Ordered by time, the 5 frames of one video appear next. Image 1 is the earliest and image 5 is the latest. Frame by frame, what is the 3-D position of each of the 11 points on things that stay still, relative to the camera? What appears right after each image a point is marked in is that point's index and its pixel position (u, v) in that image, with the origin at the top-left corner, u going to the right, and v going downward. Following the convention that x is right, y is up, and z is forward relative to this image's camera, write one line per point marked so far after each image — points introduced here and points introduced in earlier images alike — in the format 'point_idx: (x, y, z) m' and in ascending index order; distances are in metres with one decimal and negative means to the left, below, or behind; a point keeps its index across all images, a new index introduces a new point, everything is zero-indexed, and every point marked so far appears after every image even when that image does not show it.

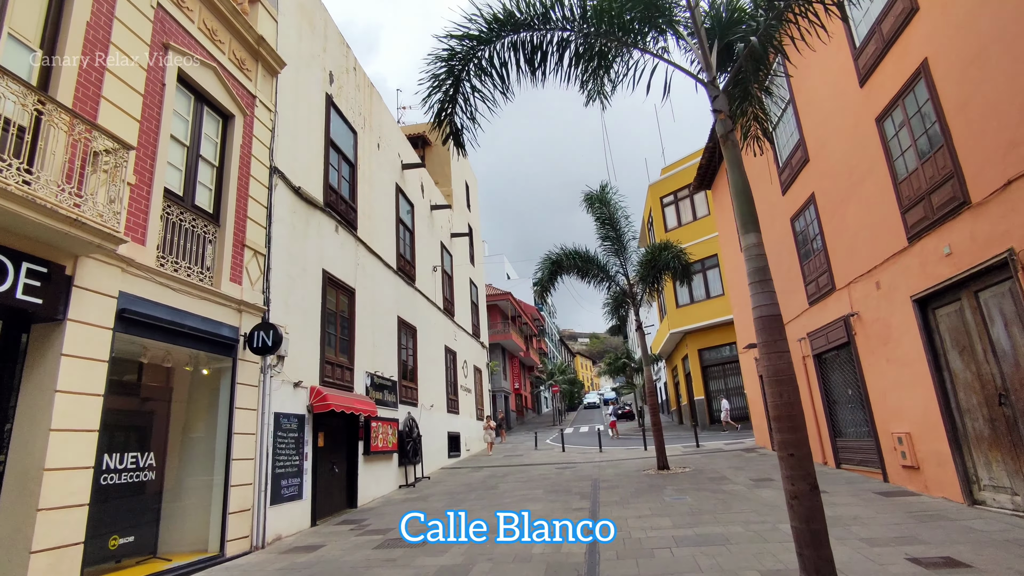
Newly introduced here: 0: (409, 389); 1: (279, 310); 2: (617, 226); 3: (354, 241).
0: (-2.9, -2.8, +15.7) m
1: (-3.9, -0.3, +9.3) m
2: (+2.8, +1.7, +15.1) m
3: (-3.6, +1.1, +12.8) m
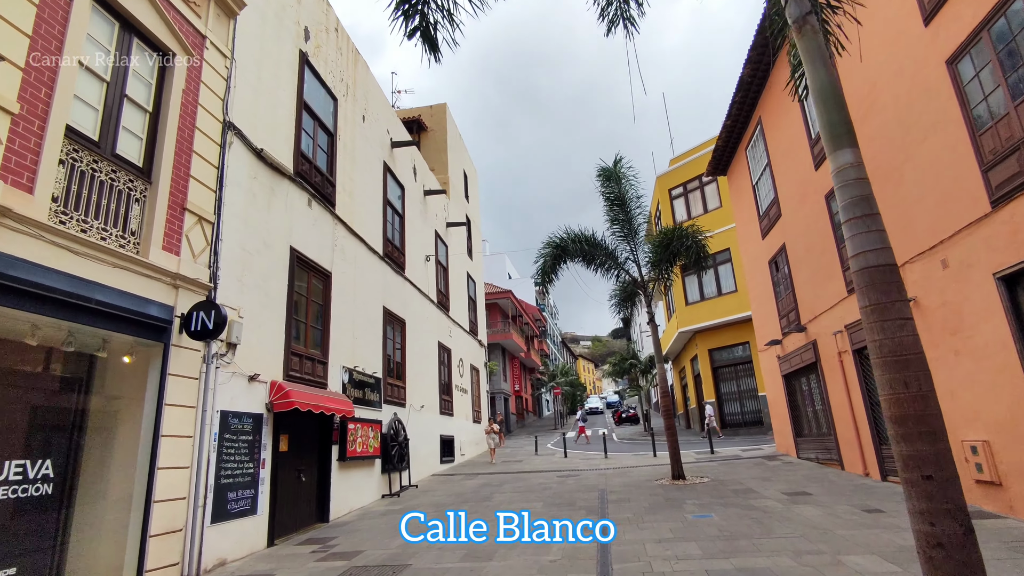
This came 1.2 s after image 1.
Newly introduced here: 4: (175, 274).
0: (-2.9, -2.5, +14.2) m
1: (-3.9, 0.0, +7.9) m
2: (+2.8, +2.0, +13.6) m
3: (-3.6, +1.4, +11.3) m
4: (-4.1, +0.2, +6.8) m
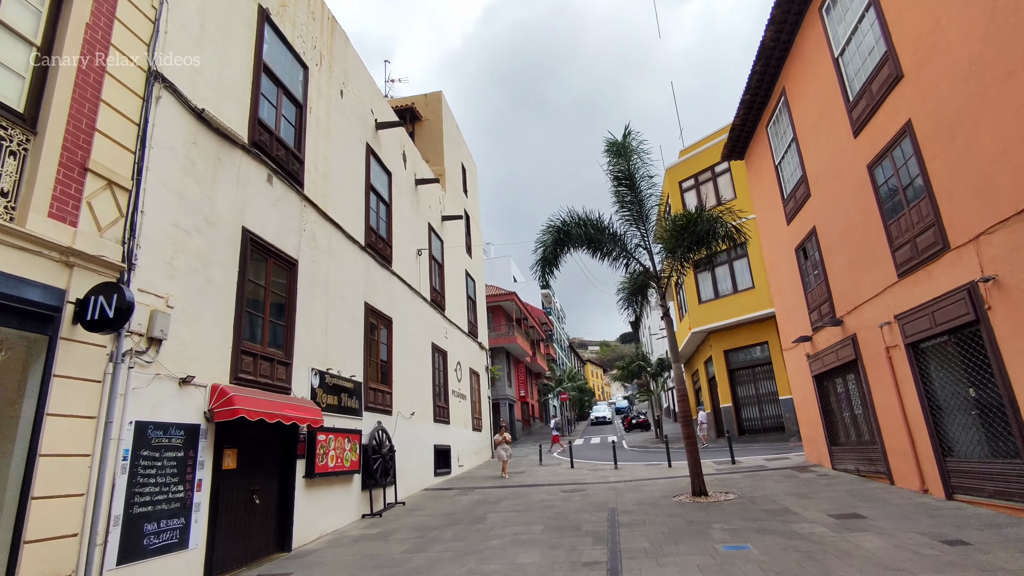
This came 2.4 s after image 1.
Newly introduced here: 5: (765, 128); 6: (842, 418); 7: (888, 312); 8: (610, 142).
0: (-3.0, -2.4, +12.7) m
1: (-4.1, +0.2, +6.4) m
2: (+2.7, +2.2, +12.1) m
3: (-3.8, +1.6, +9.9) m
4: (-4.2, +0.4, +5.4) m
5: (+6.5, +4.2, +14.6) m
6: (+7.0, -2.8, +12.1) m
7: (+6.3, -0.4, +9.4) m
8: (+2.1, +3.1, +12.2) m
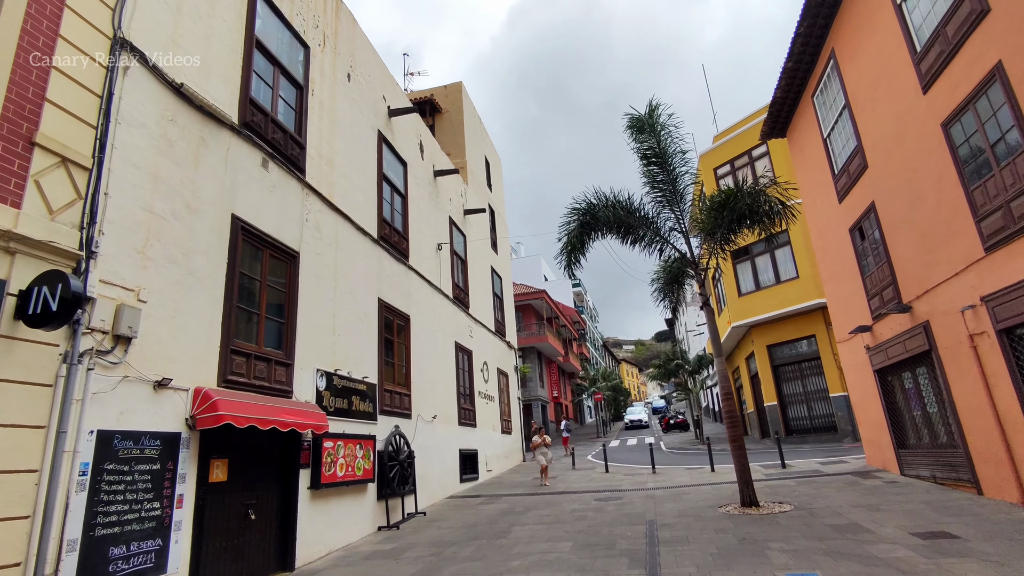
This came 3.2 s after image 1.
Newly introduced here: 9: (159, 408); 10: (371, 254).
0: (-2.4, -2.3, +11.9) m
1: (-3.9, +0.3, +5.7) m
2: (+3.1, +2.4, +11.0) m
3: (-3.5, +1.7, +9.1) m
4: (-4.2, +0.5, +4.7) m
5: (+7.0, +4.5, +13.3) m
6: (+7.6, -2.5, +10.7) m
7: (+6.6, -0.1, +8.1) m
8: (+2.4, +3.4, +11.1) m
9: (-3.7, -1.3, +5.9) m
10: (-2.9, +0.7, +11.6) m
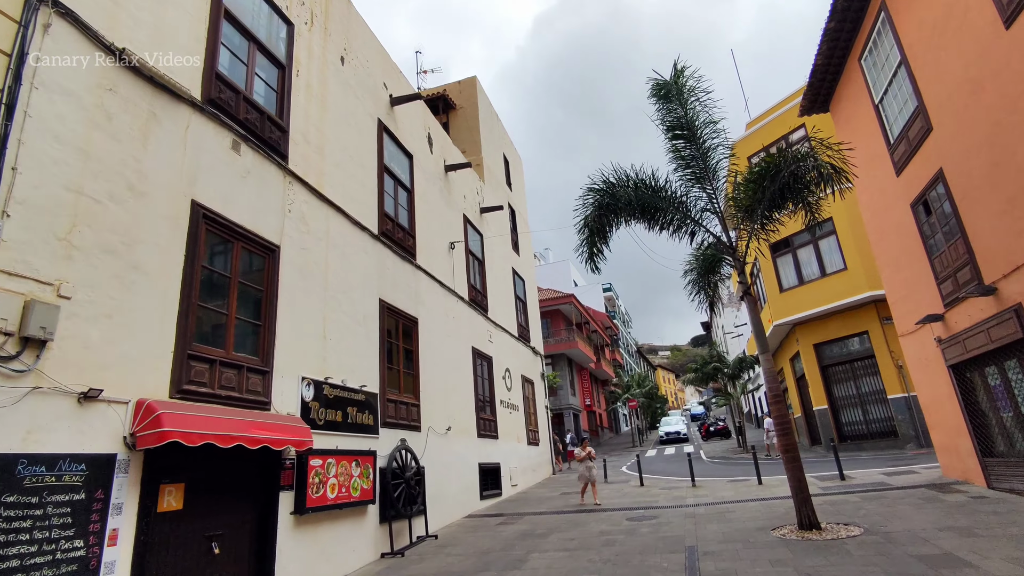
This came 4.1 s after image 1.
0: (-2.1, -2.3, +10.9) m
1: (-4.0, +0.3, +4.8) m
2: (+3.2, +2.6, +9.7) m
3: (-3.4, +1.7, +8.2) m
4: (-4.3, +0.5, +3.7) m
5: (+7.2, +4.7, +11.8) m
6: (+7.8, -2.1, +9.0) m
7: (+6.6, +0.3, +6.6) m
8: (+2.6, +3.5, +9.9) m
9: (-3.7, -1.2, +4.9) m
10: (-2.7, +0.7, +10.6) m
